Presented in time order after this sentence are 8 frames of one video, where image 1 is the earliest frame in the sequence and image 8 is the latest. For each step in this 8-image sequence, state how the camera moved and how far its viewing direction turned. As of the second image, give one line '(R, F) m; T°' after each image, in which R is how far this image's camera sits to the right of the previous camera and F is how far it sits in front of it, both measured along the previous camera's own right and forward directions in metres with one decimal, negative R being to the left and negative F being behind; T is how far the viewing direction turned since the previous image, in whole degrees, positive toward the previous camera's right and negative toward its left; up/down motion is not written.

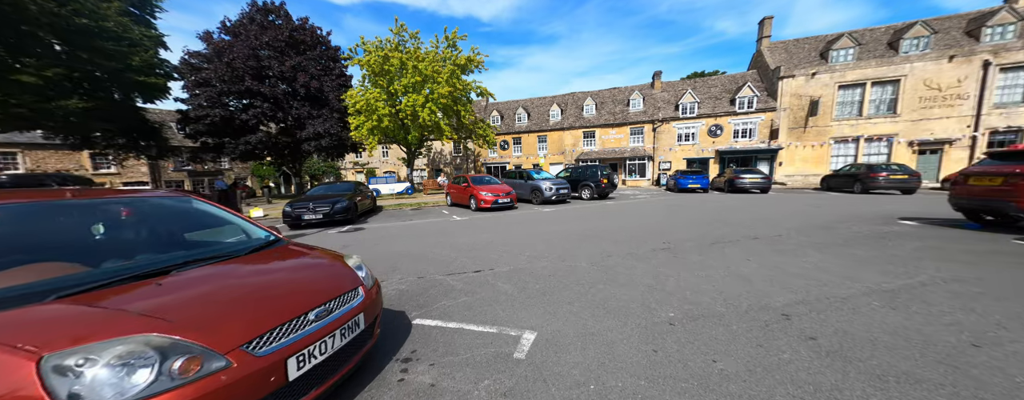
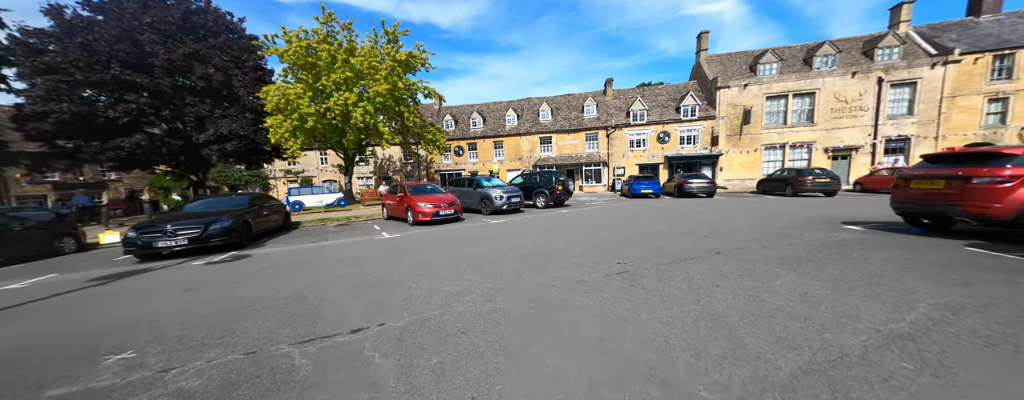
(+0.6, +1.1) m; +7°
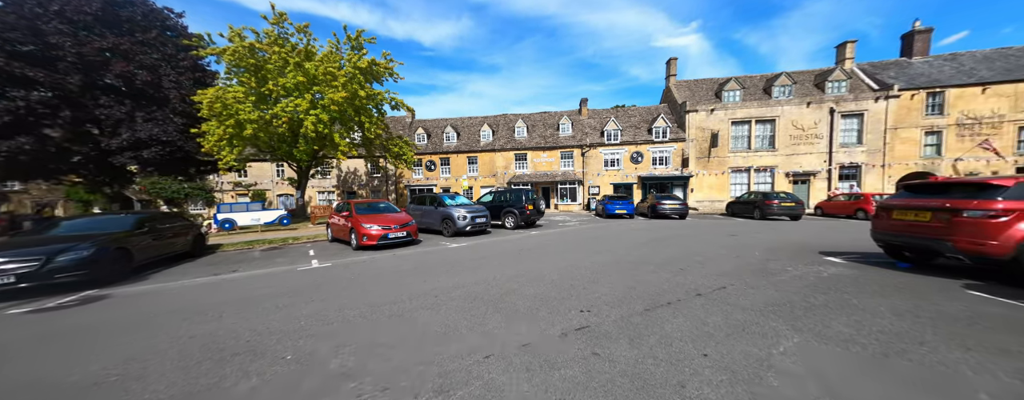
(+0.5, +0.9) m; +4°
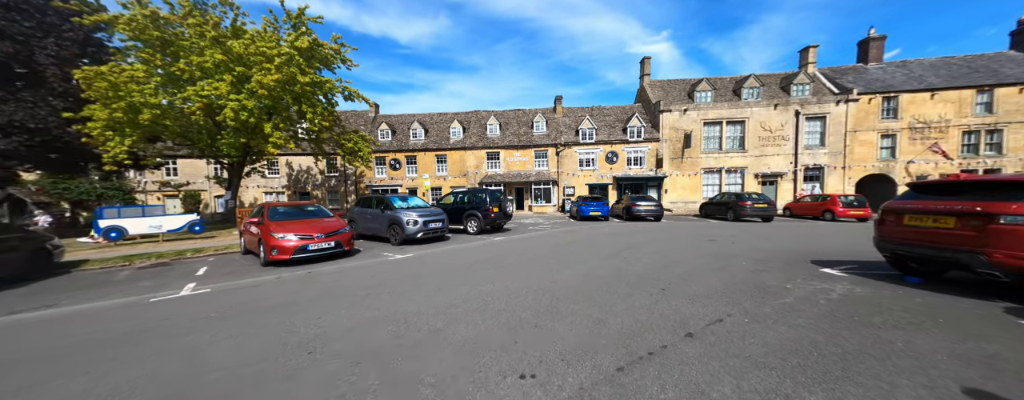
(+0.6, +1.3) m; +4°
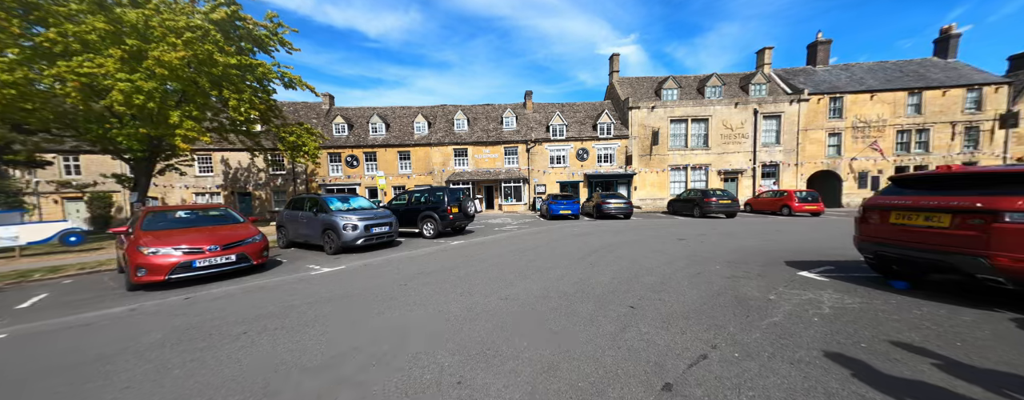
(+0.5, +1.0) m; +5°
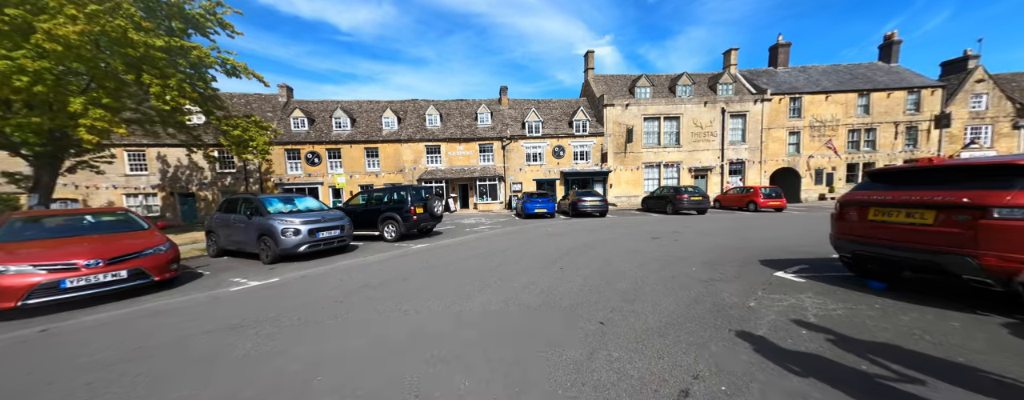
(+0.3, +0.6) m; +4°
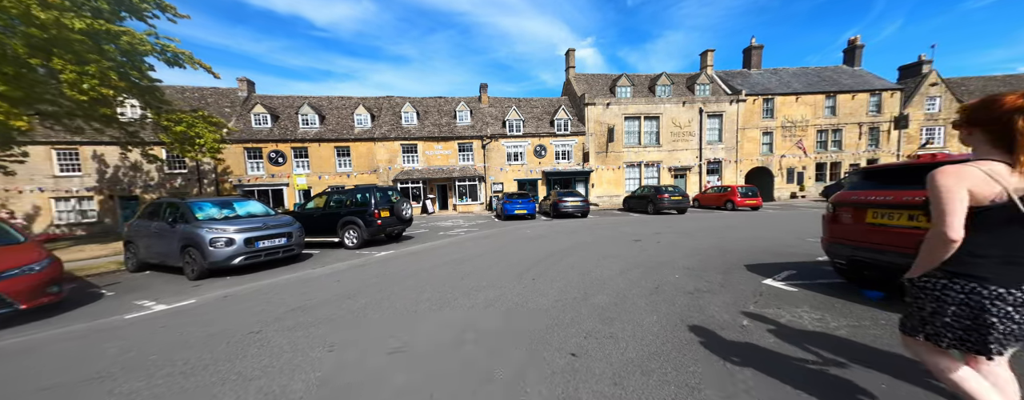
(+0.3, +0.7) m; +3°
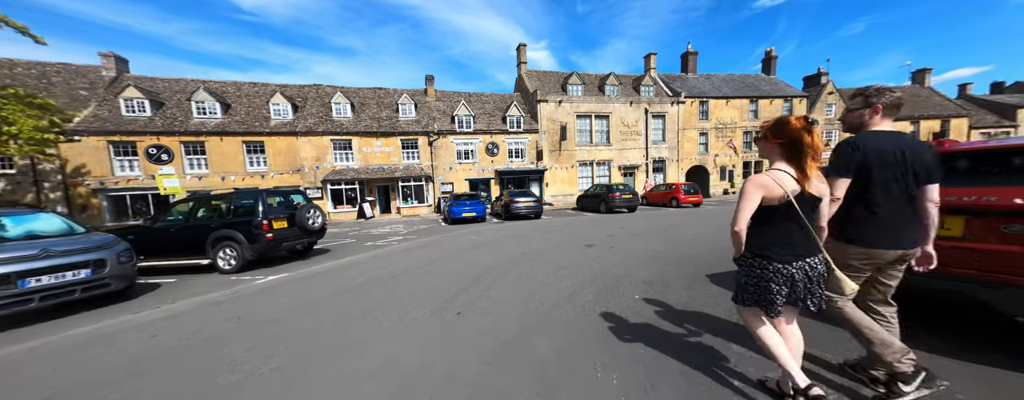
(+0.5, +1.5) m; +8°
